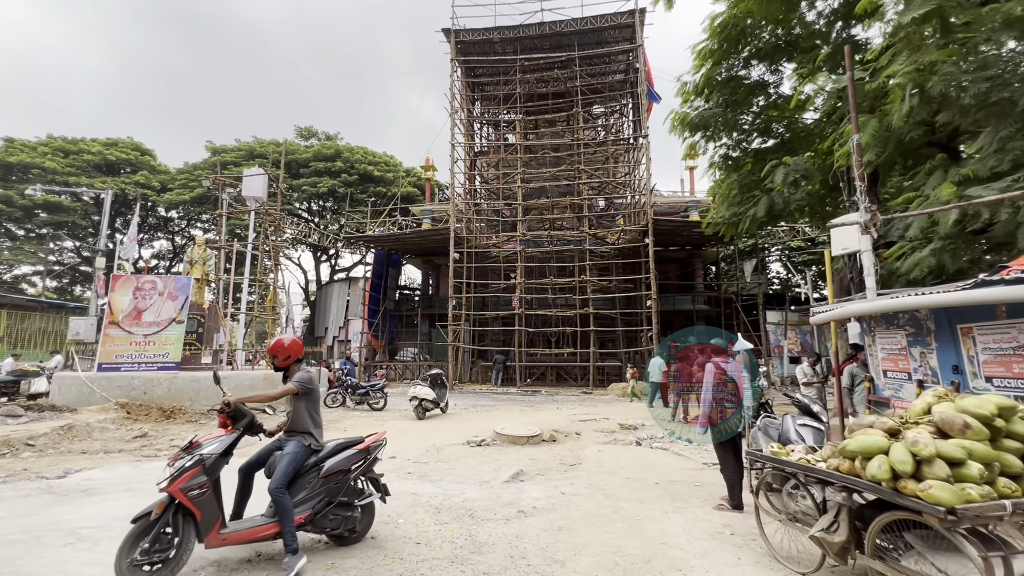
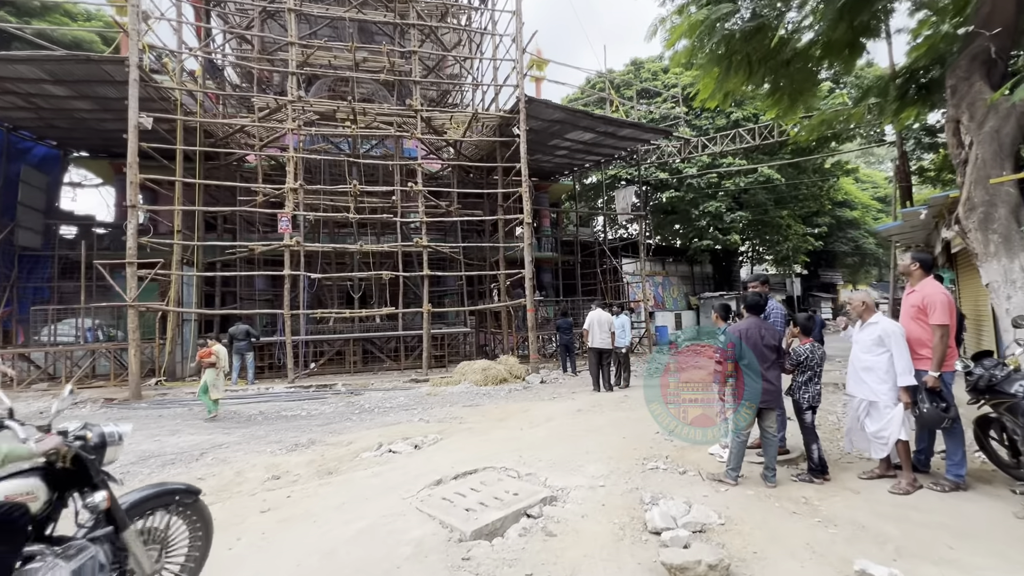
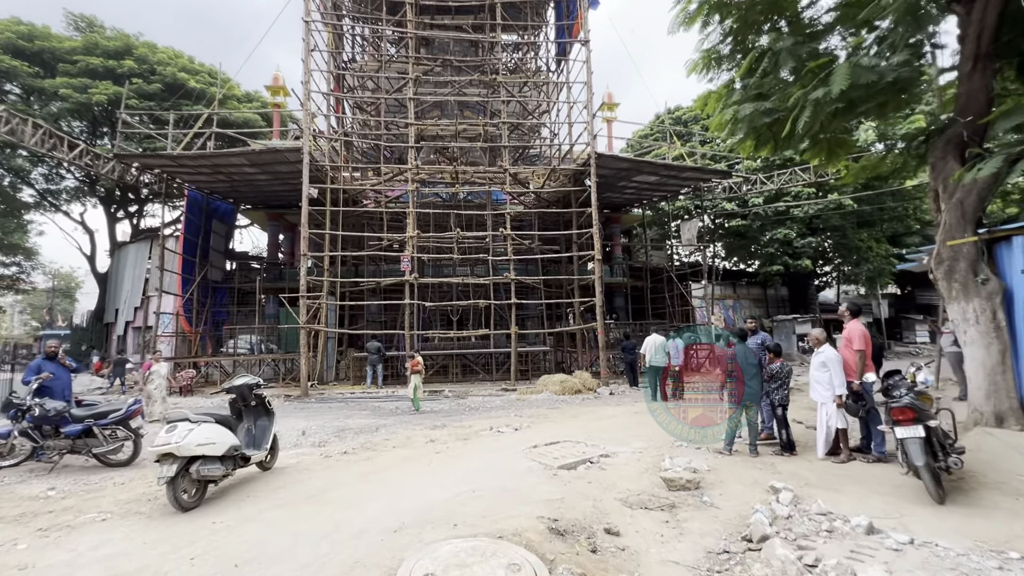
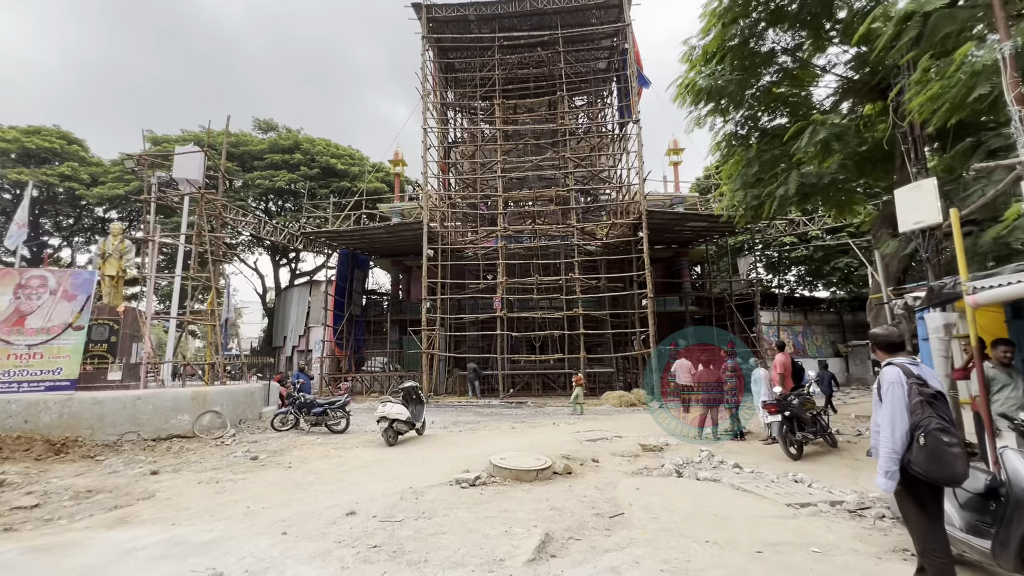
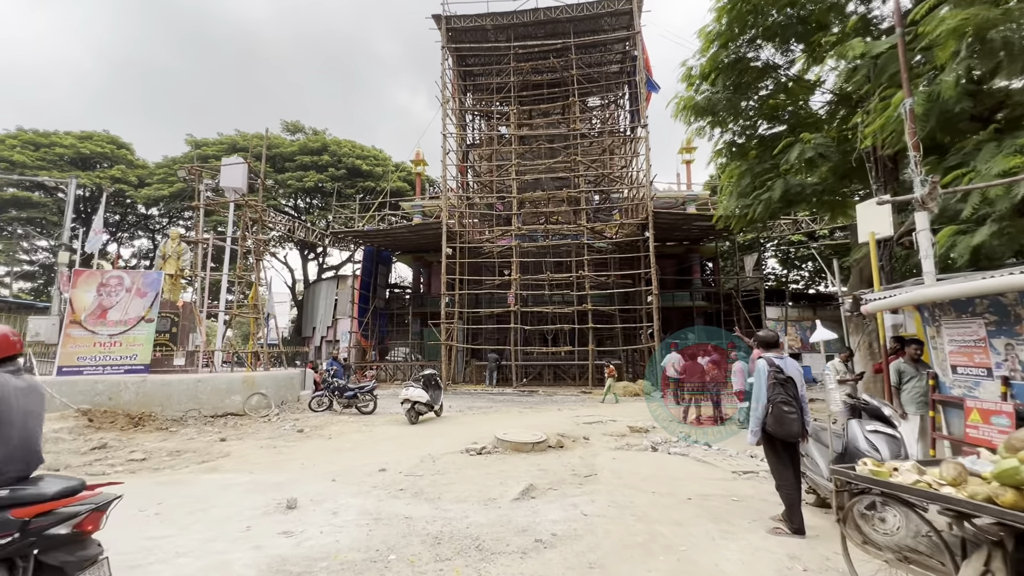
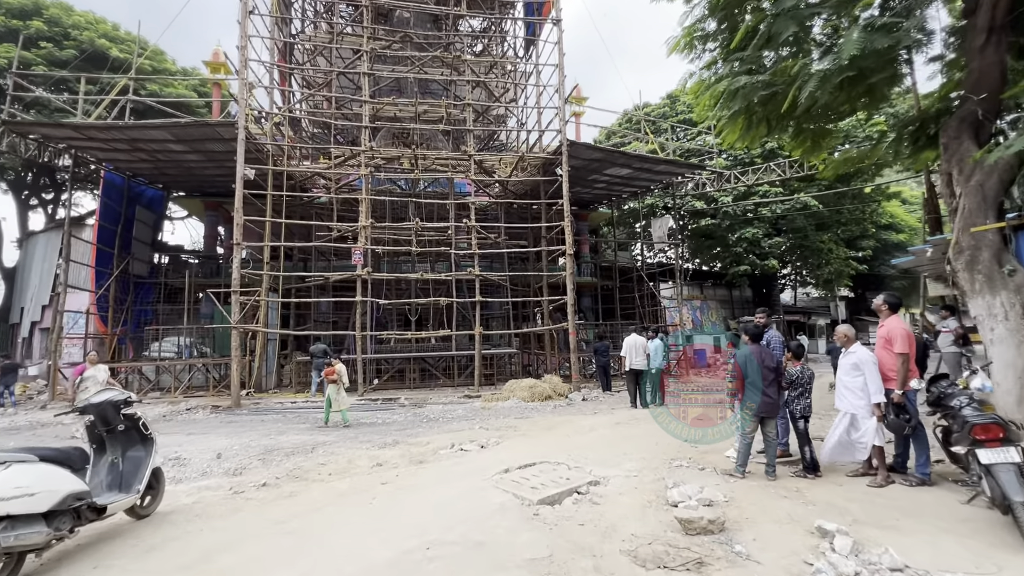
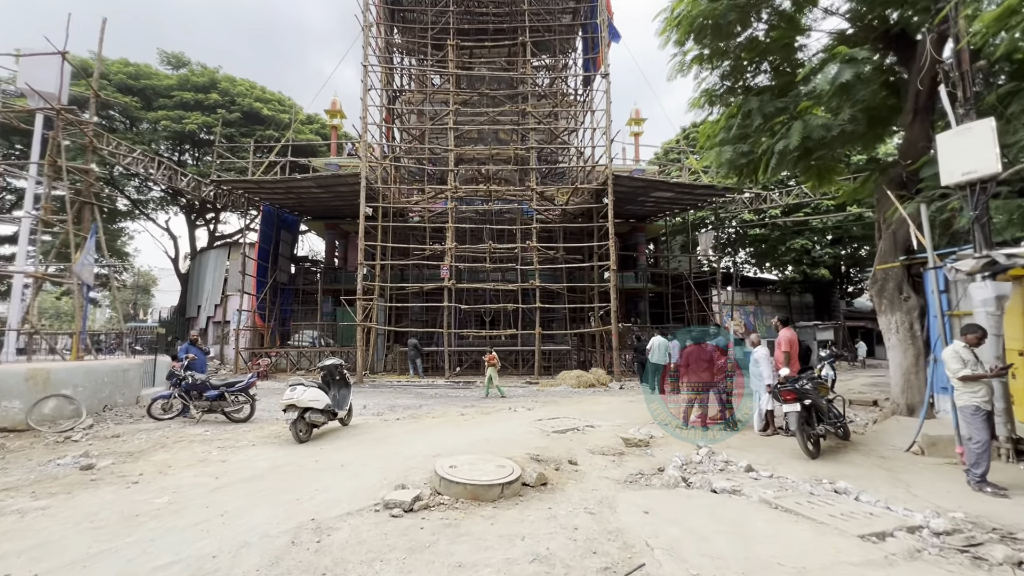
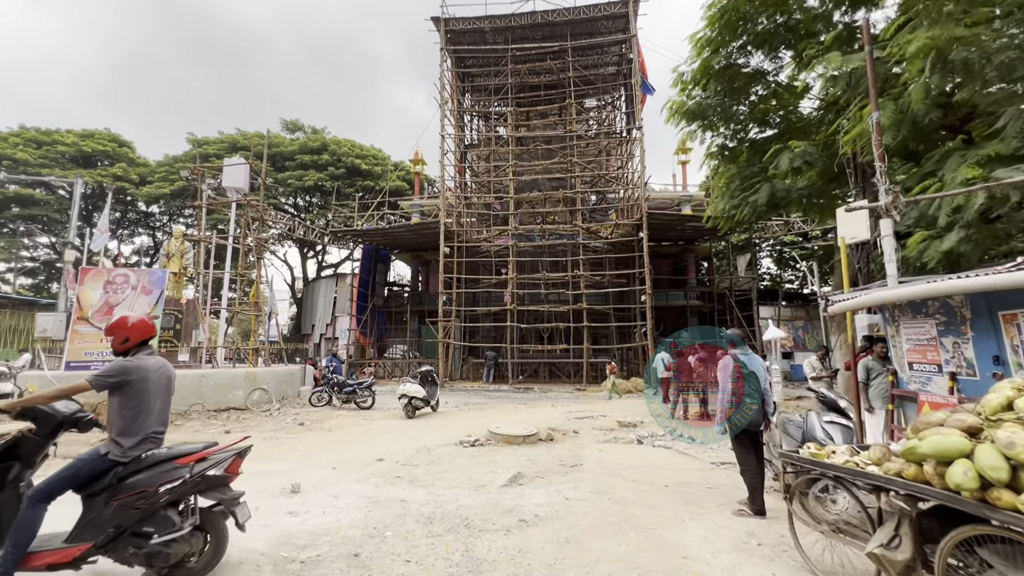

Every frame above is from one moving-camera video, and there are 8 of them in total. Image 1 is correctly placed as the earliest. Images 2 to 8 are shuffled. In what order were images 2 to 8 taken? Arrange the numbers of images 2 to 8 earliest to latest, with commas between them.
8, 5, 4, 7, 3, 6, 2
